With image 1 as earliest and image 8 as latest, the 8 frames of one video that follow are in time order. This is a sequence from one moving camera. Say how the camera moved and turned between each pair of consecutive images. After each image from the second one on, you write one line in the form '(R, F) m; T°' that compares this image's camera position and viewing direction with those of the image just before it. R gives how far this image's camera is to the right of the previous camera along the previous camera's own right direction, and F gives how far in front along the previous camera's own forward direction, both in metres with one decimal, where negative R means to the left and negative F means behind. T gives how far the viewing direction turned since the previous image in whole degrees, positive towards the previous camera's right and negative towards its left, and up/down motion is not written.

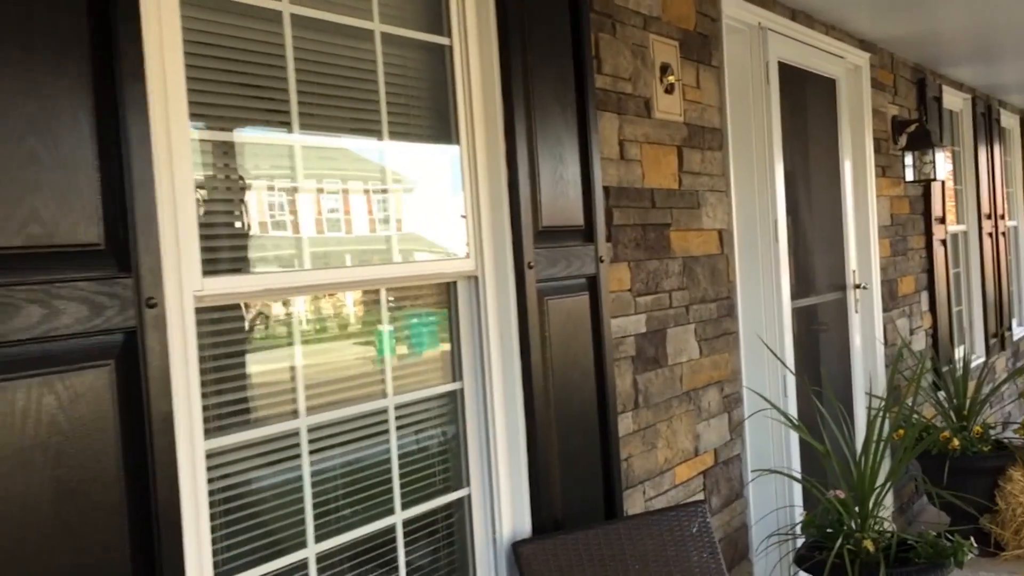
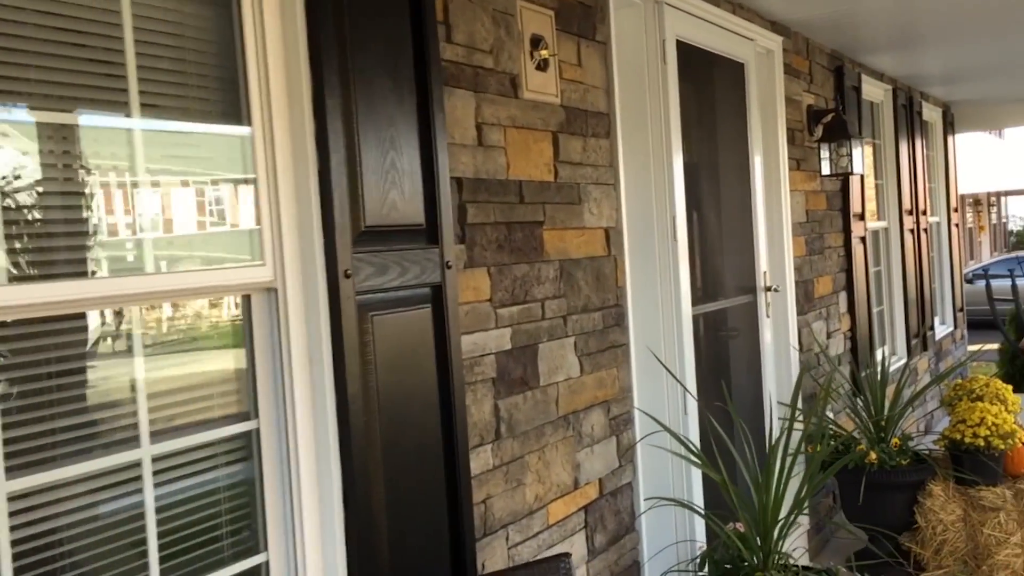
(+0.2, +0.3) m; +4°
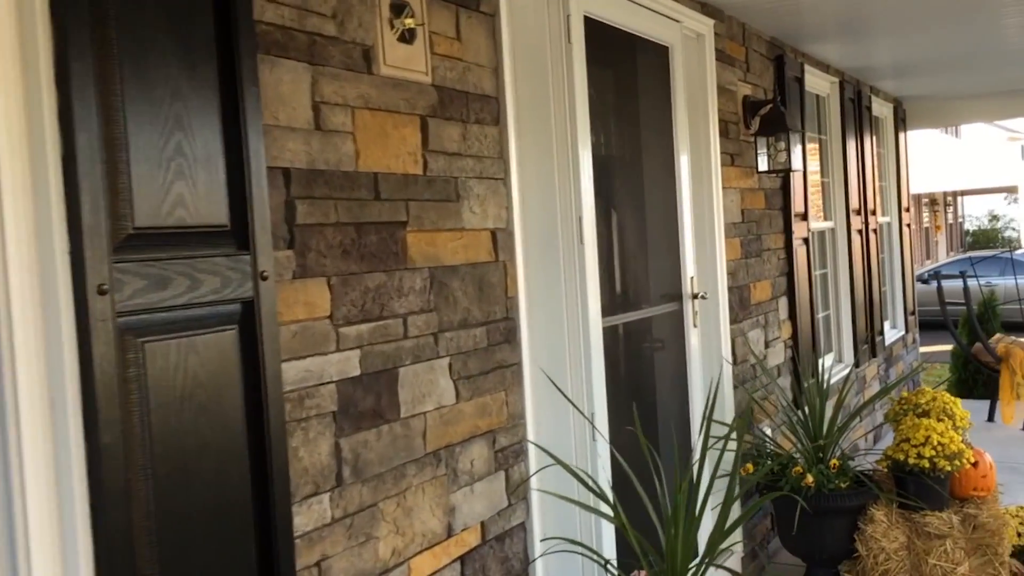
(+0.2, +0.3) m; +2°
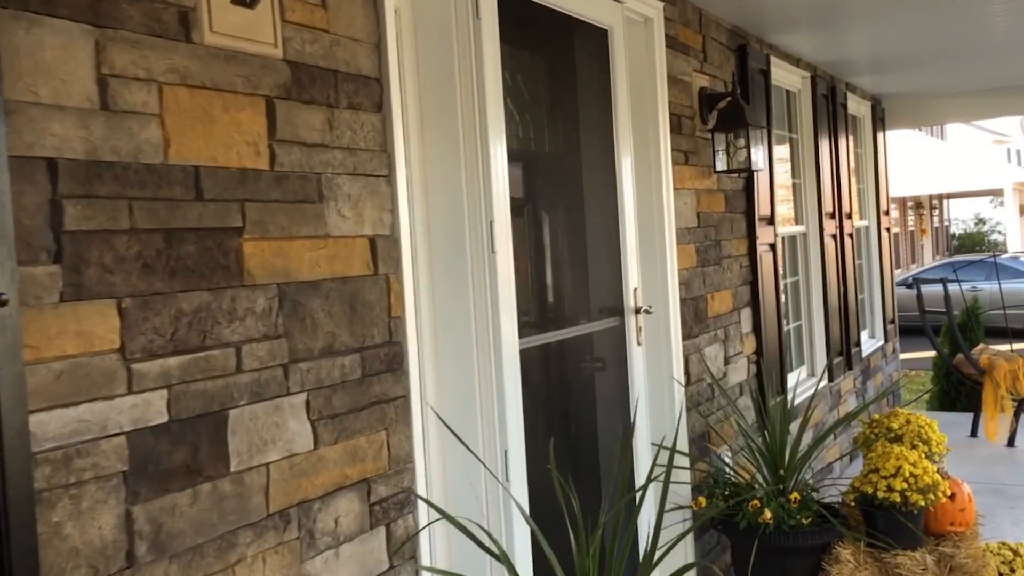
(+0.2, +0.3) m; +1°
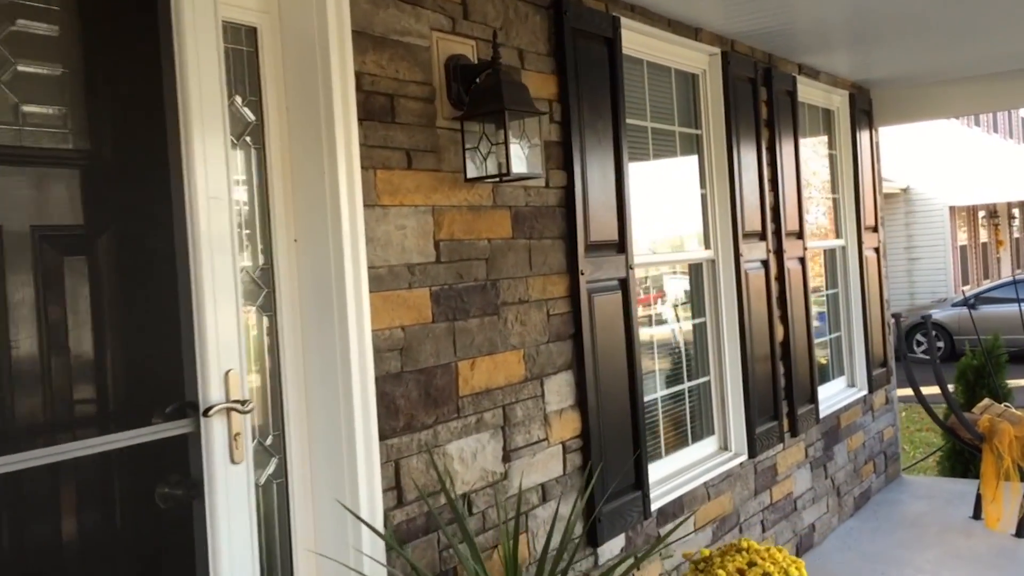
(+1.0, +1.1) m; -5°
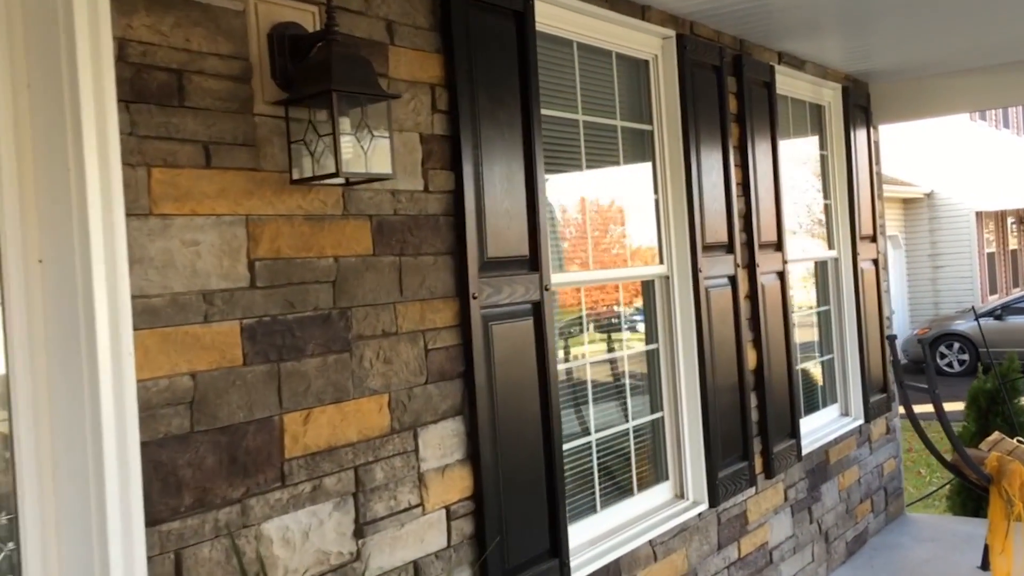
(+0.3, +0.5) m; -2°
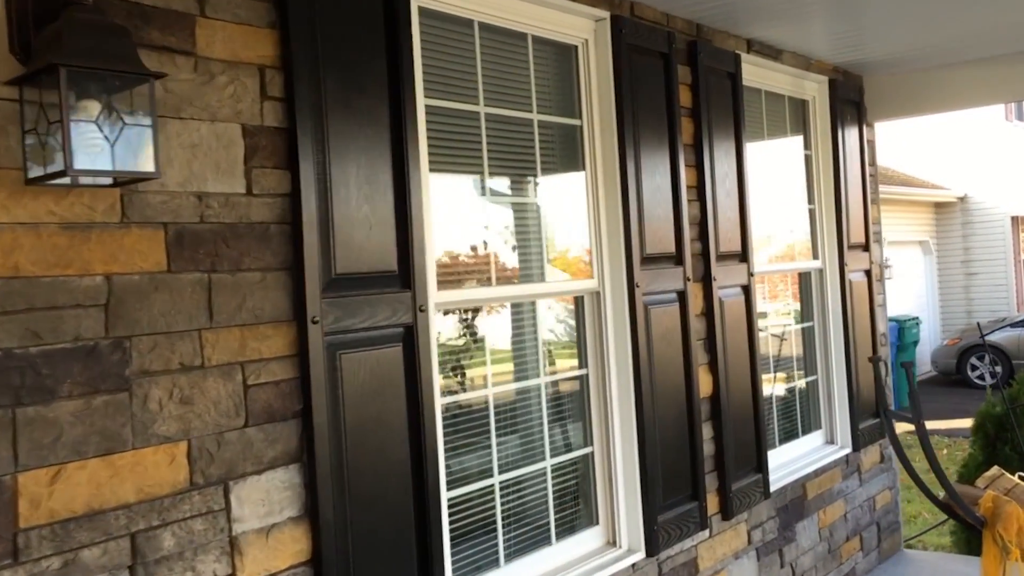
(+0.4, +0.4) m; -2°
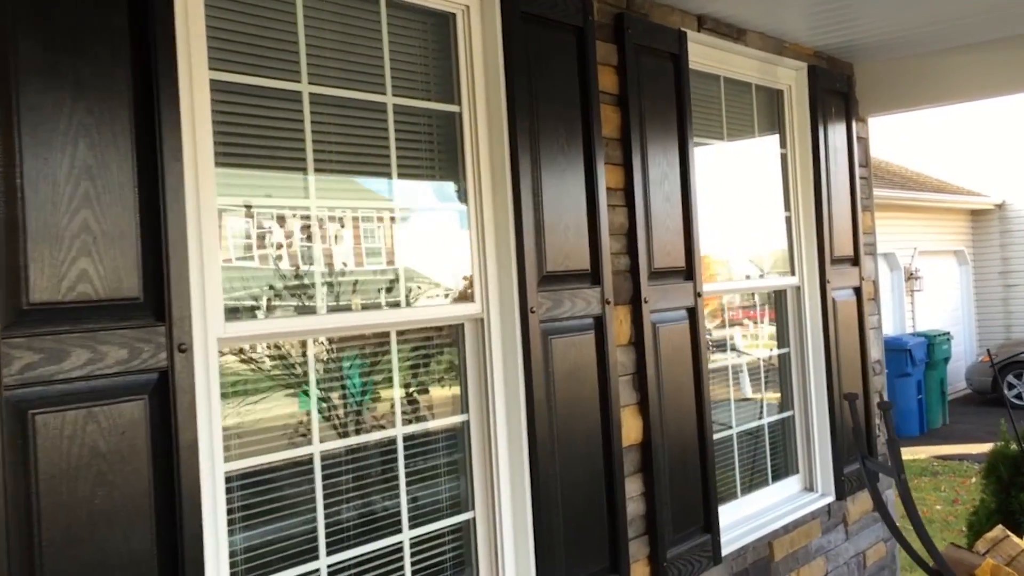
(+0.4, +0.5) m; -2°
